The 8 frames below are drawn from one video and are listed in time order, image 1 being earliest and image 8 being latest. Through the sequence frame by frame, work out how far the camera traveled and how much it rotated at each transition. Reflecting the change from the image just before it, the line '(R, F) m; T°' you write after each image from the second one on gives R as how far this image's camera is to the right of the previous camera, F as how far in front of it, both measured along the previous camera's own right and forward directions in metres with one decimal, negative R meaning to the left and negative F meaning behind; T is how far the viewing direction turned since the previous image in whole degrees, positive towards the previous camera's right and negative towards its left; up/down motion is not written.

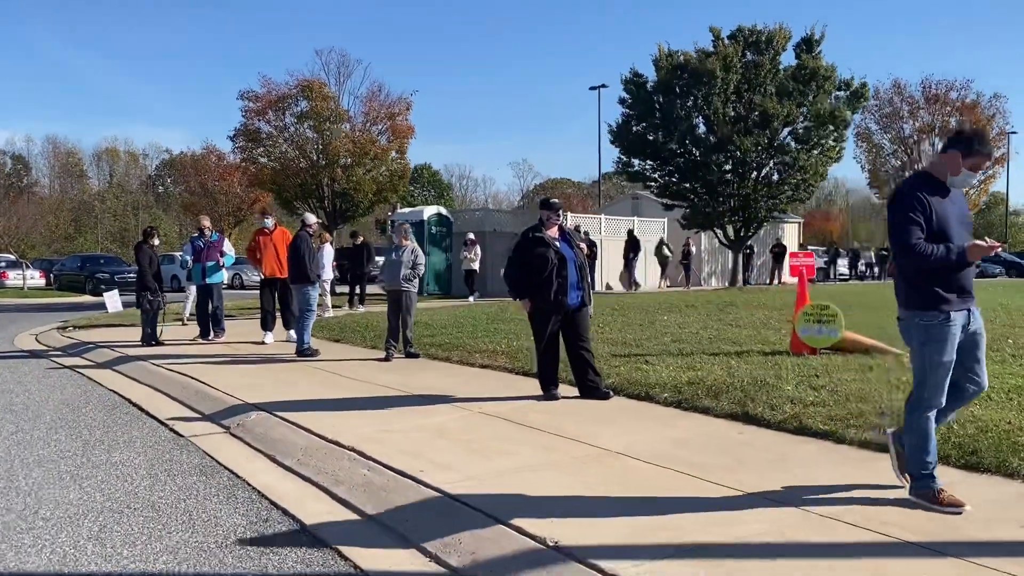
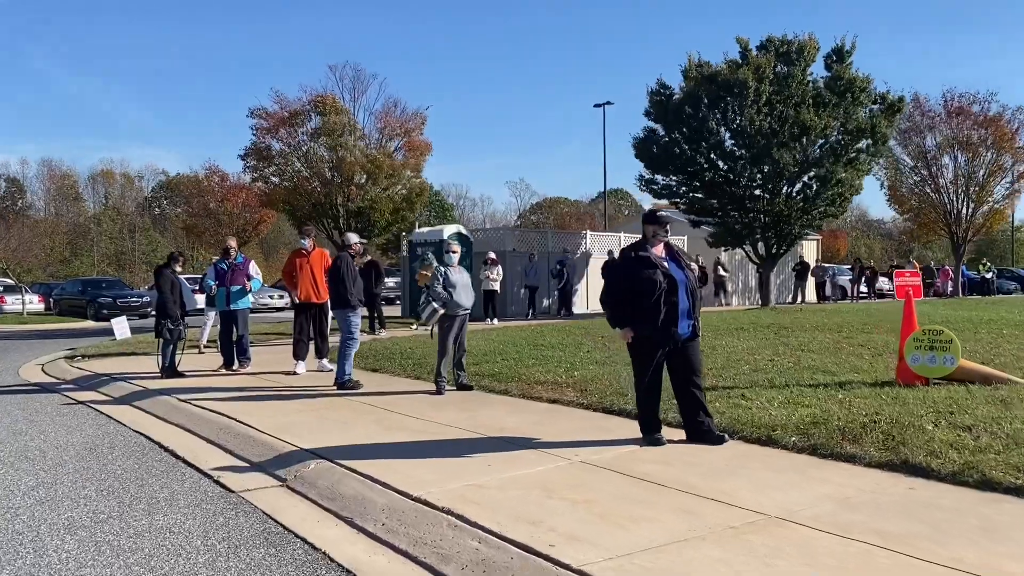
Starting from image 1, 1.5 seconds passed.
(-0.7, +1.0) m; 0°
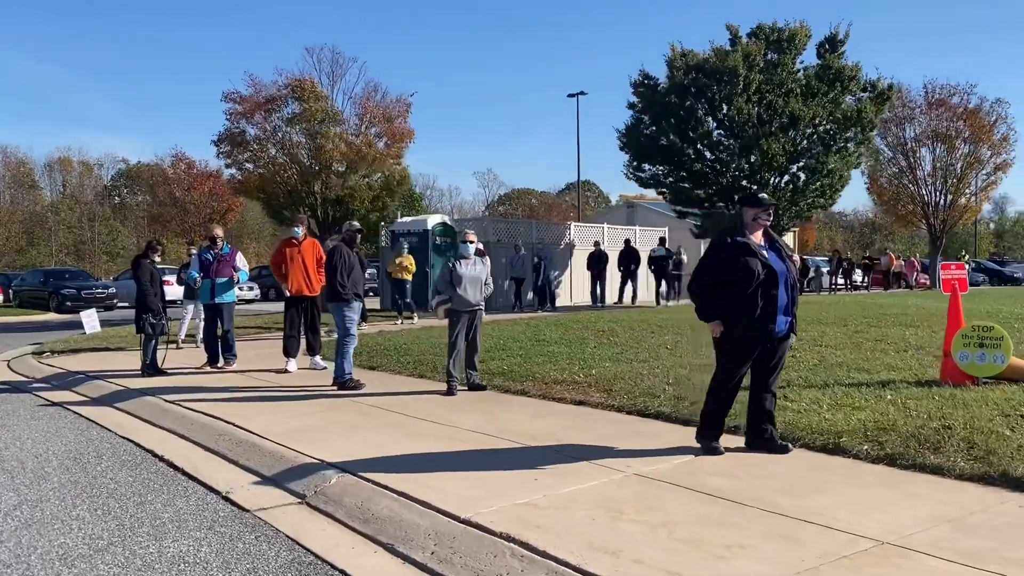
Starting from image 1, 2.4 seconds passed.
(-0.5, +0.6) m; +2°
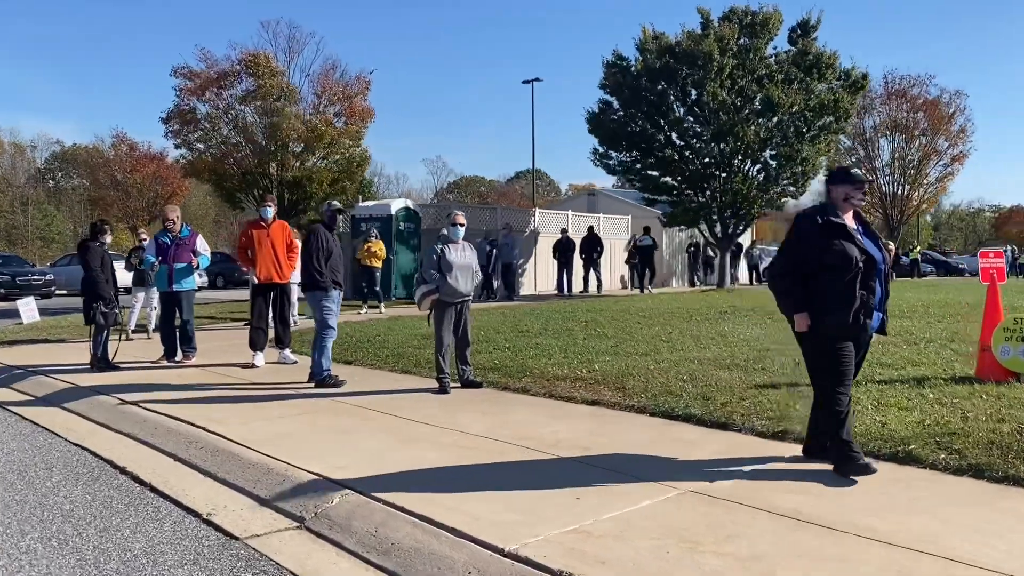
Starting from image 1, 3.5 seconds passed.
(-0.5, +0.8) m; +3°
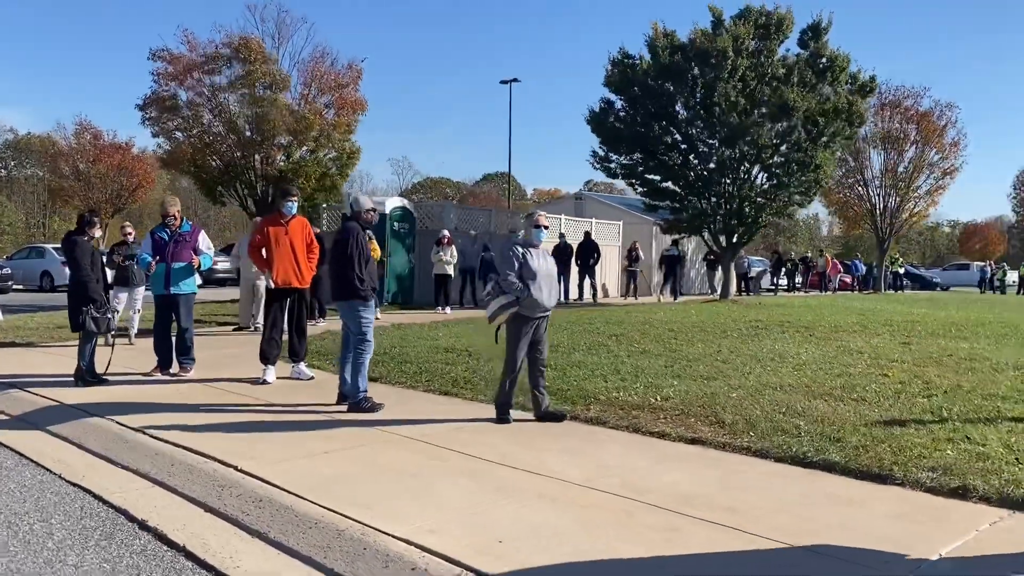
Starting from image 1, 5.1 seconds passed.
(-0.9, +1.1) m; +3°
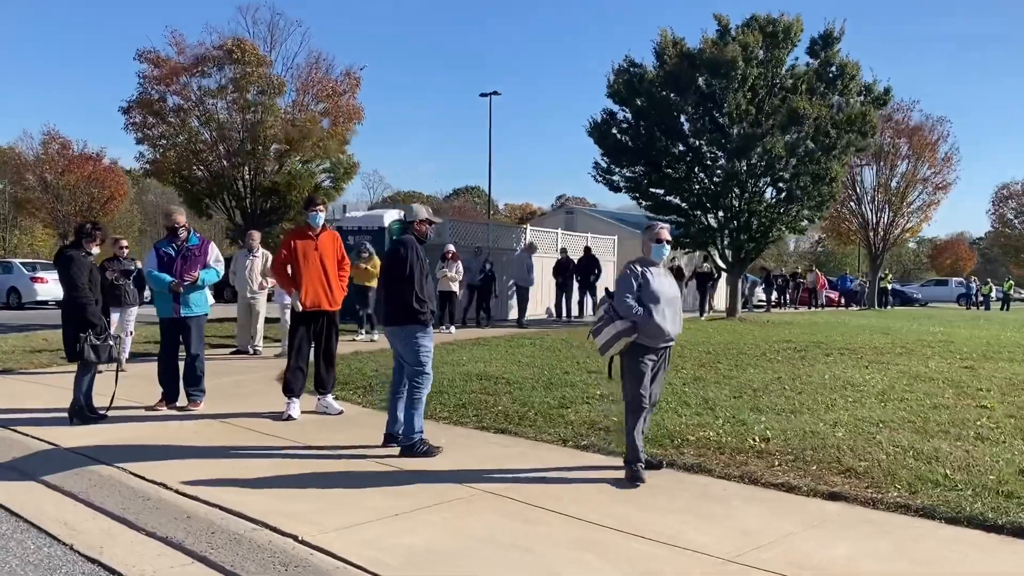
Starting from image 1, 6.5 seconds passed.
(-0.8, +1.0) m; +2°
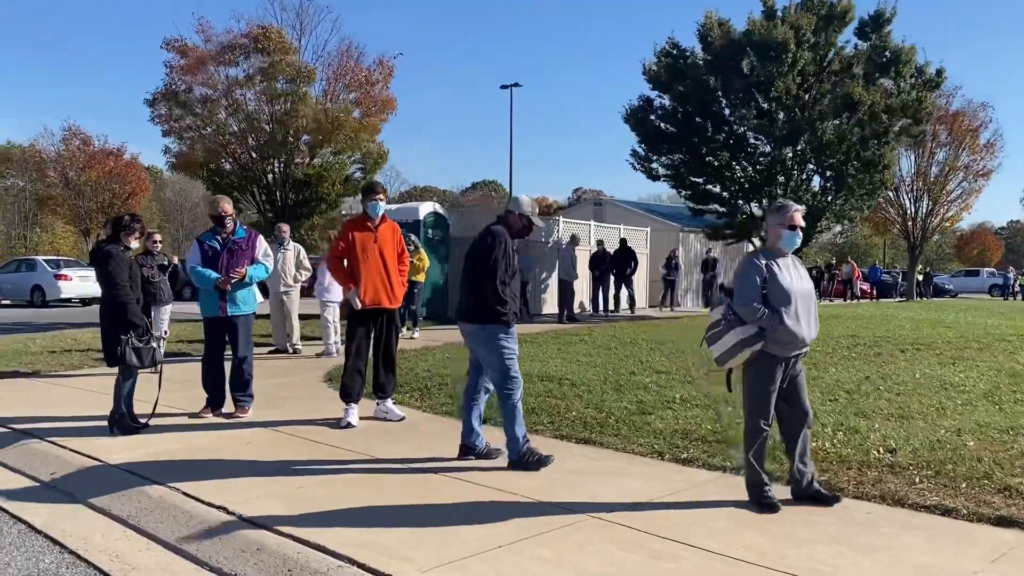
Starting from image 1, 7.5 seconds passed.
(-0.5, +0.7) m; -1°
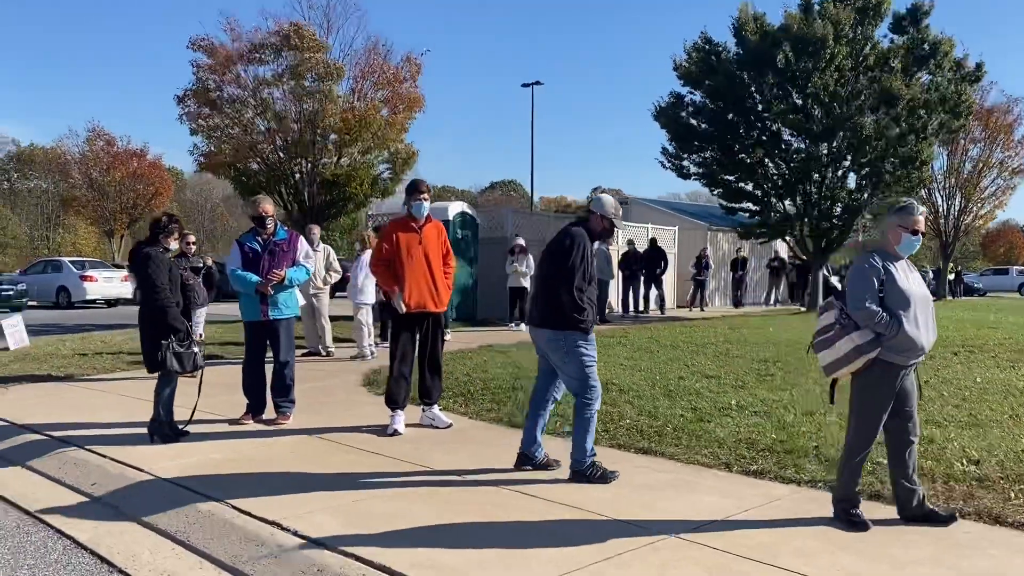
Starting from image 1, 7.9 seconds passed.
(-0.3, +0.3) m; -1°
